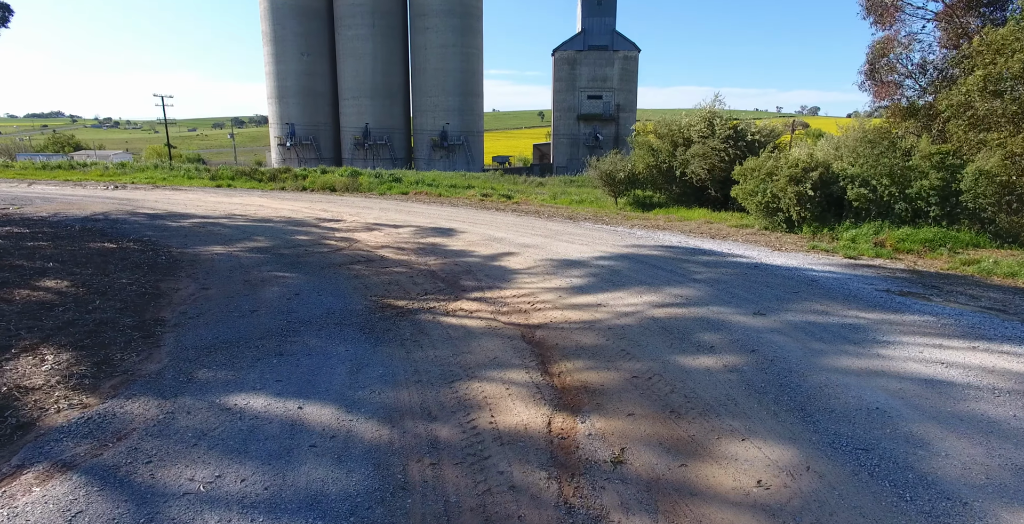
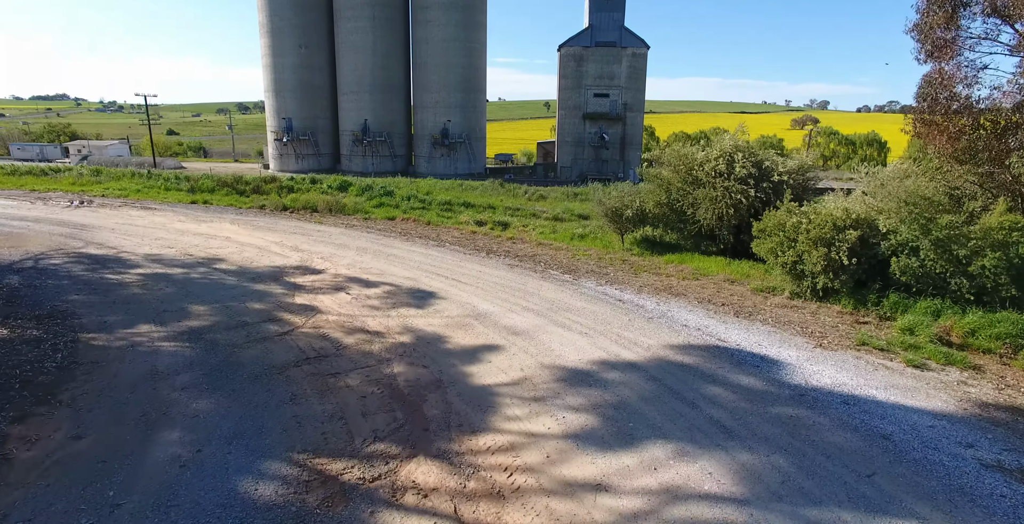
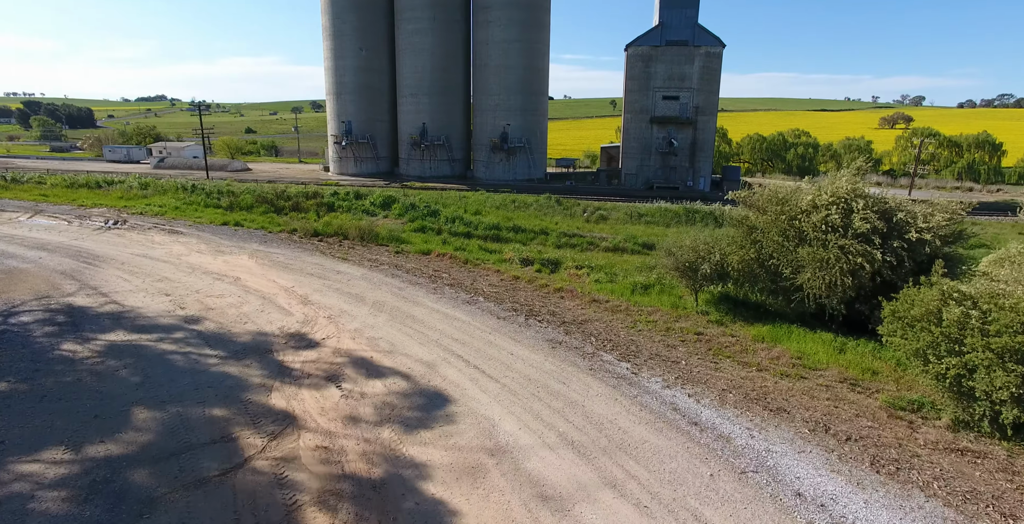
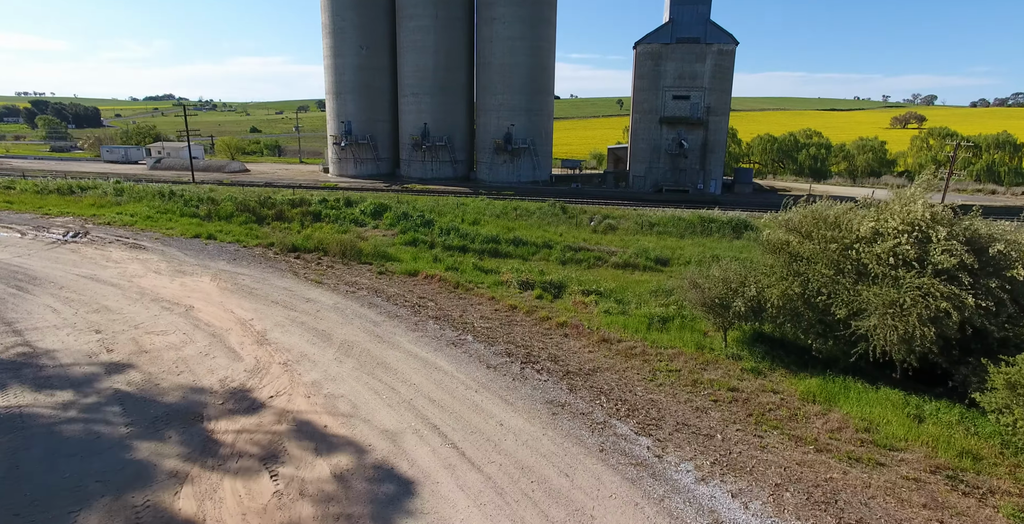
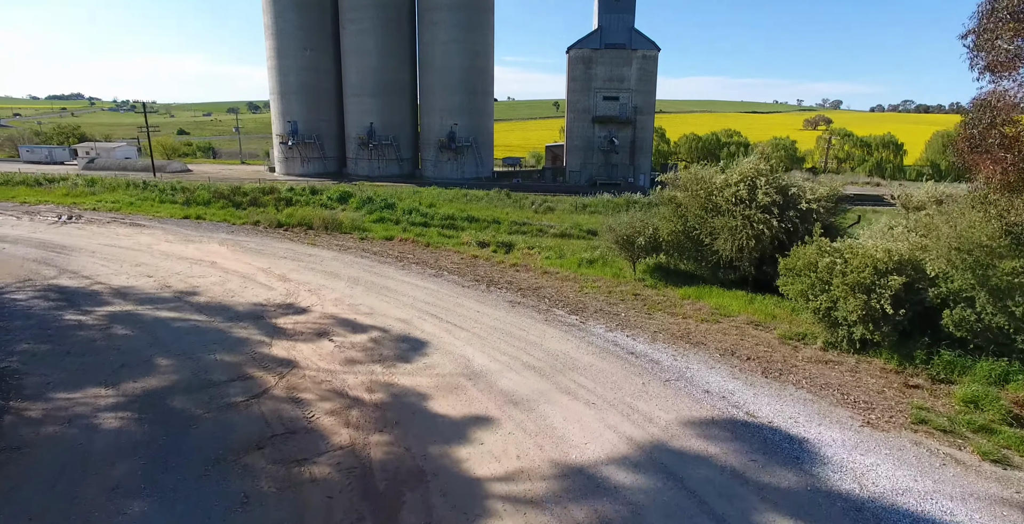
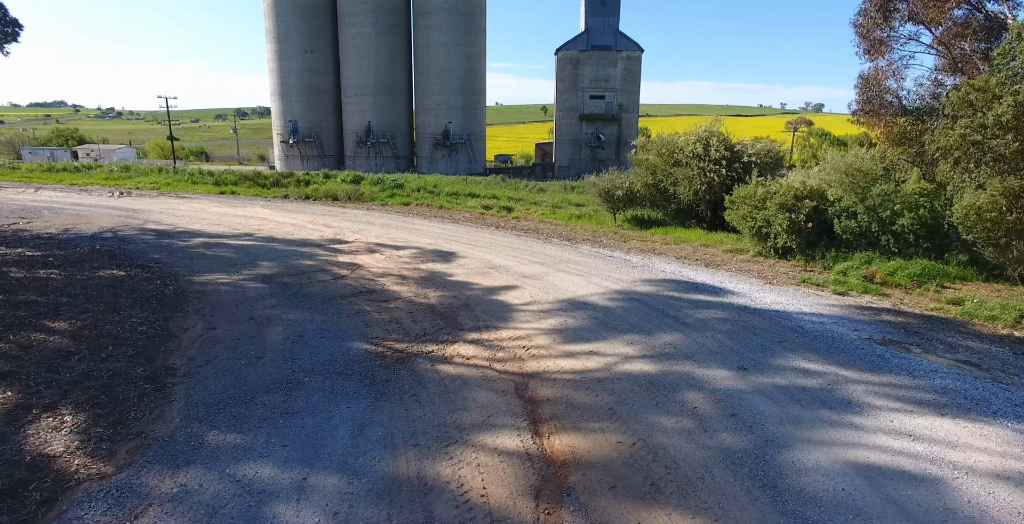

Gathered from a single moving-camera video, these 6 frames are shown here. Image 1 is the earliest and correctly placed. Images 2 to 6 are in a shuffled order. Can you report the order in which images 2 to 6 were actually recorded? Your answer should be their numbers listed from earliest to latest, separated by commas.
6, 2, 5, 3, 4
